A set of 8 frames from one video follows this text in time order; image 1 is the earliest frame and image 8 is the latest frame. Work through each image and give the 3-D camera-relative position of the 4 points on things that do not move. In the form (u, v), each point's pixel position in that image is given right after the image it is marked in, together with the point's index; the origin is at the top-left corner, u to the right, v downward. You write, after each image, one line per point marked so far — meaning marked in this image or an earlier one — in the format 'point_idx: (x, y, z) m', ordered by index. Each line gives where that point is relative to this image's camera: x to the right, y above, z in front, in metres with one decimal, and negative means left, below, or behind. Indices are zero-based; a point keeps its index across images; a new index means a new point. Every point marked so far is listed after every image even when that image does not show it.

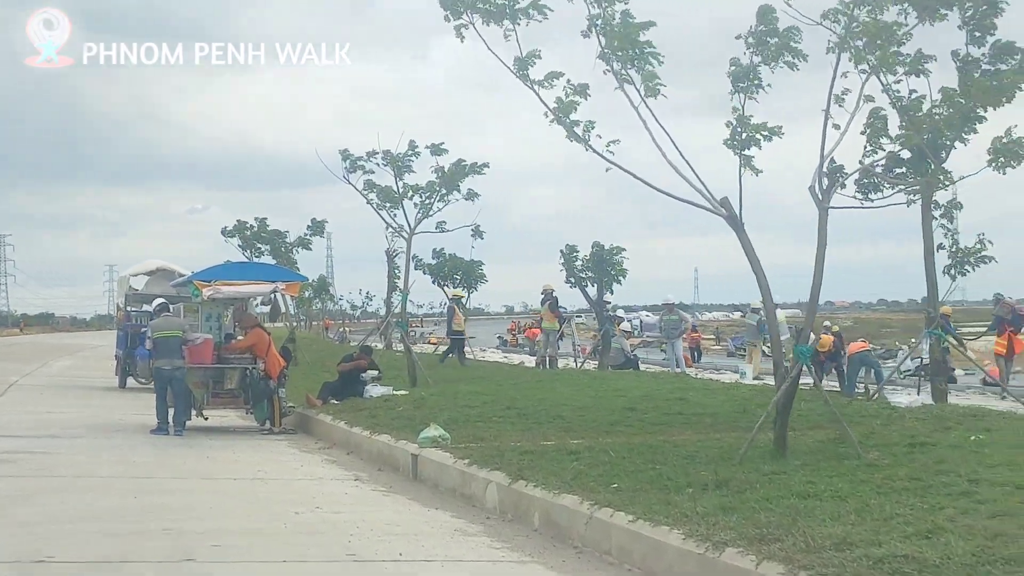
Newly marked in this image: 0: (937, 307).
0: (+6.2, -0.3, +15.9) m
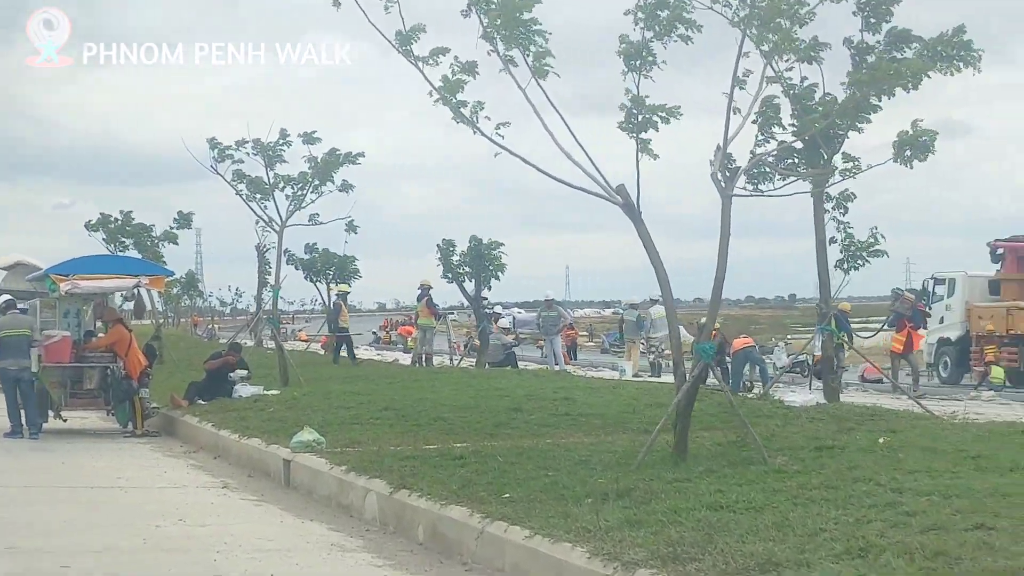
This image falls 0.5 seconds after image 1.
0: (+4.5, -0.2, +15.7) m
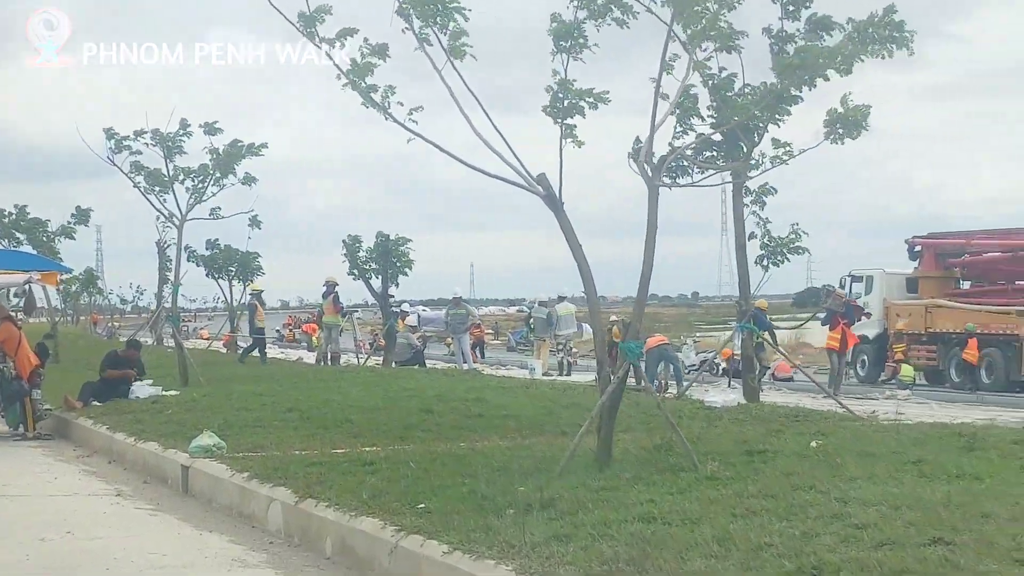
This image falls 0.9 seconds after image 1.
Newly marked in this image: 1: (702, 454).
0: (+3.3, -0.2, +15.4) m
1: (+1.7, -1.5, +9.7) m
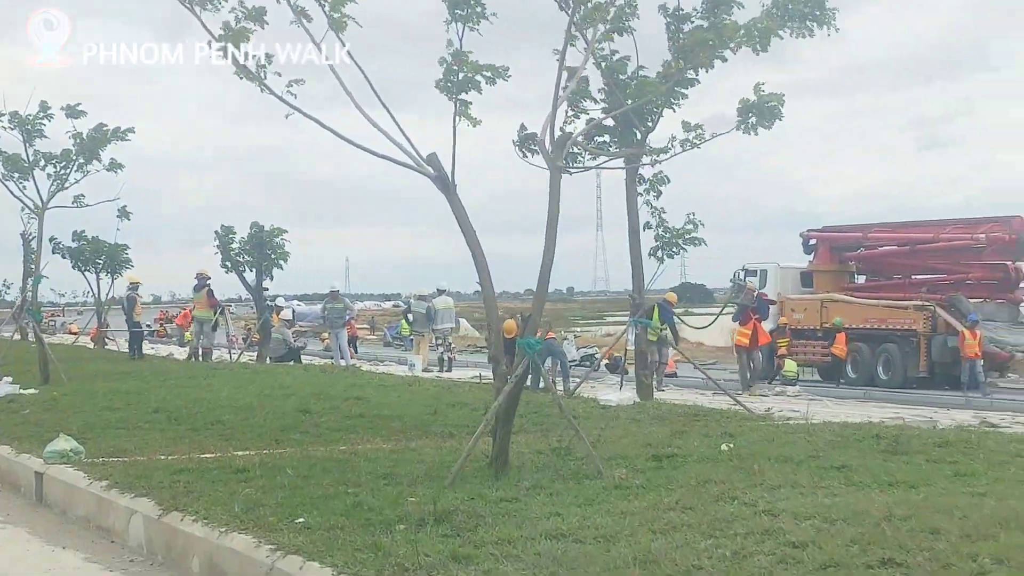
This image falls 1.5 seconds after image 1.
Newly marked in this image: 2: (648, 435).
0: (+1.8, -0.1, +14.9) m
1: (+0.8, -1.4, +9.1) m
2: (+1.3, -1.4, +10.5) m
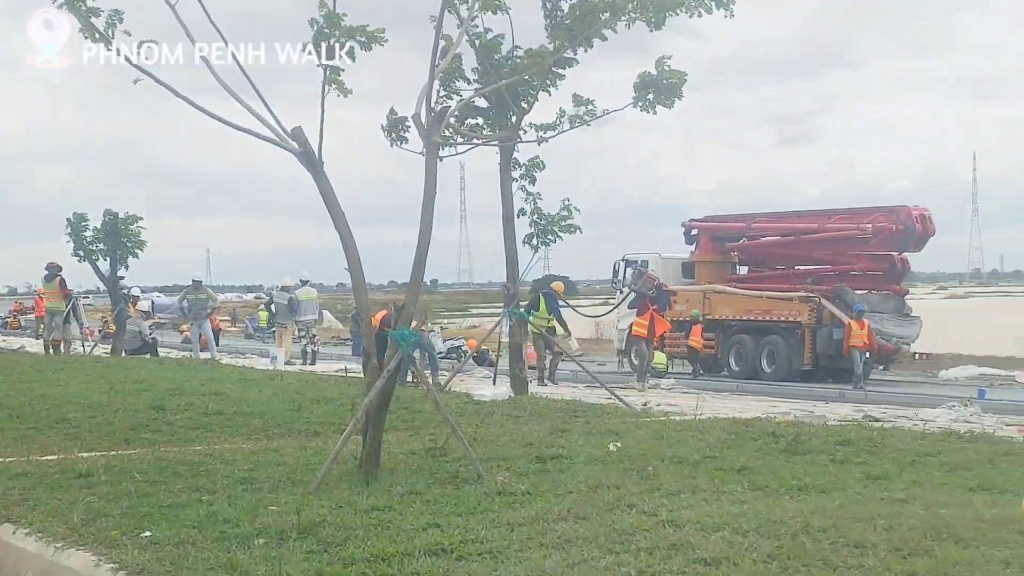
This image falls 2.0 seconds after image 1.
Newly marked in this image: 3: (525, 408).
0: (+0.1, 0.0, +14.3) m
1: (-0.2, -1.3, +8.4) m
2: (+0.1, -1.3, +9.9) m
3: (+0.1, -1.3, +12.3) m
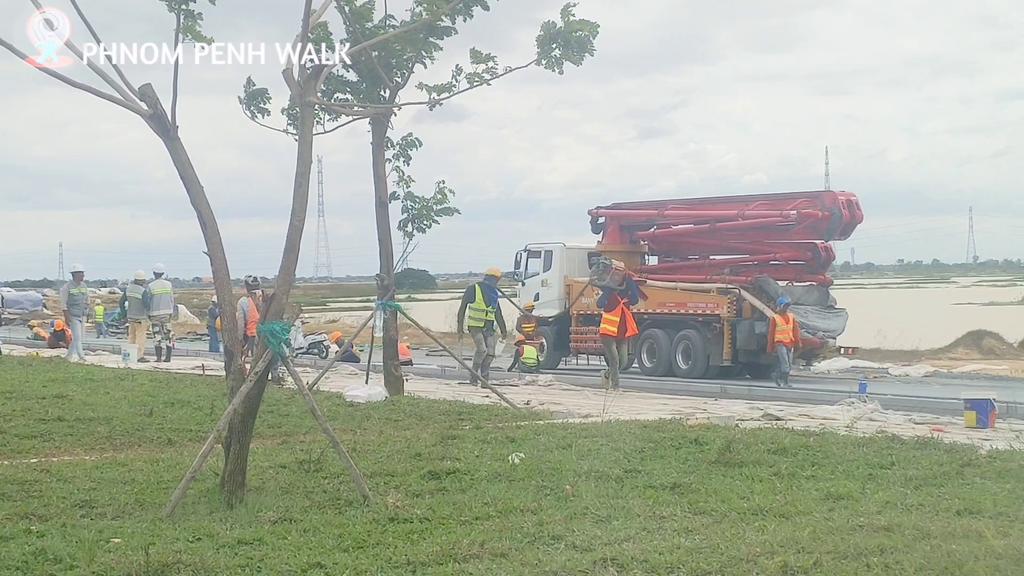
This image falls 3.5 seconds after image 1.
0: (-1.4, +0.1, +13.1) m
1: (-1.0, -1.3, +7.3) m
2: (-0.8, -1.2, +8.8) m
3: (-1.1, -1.2, +11.2) m
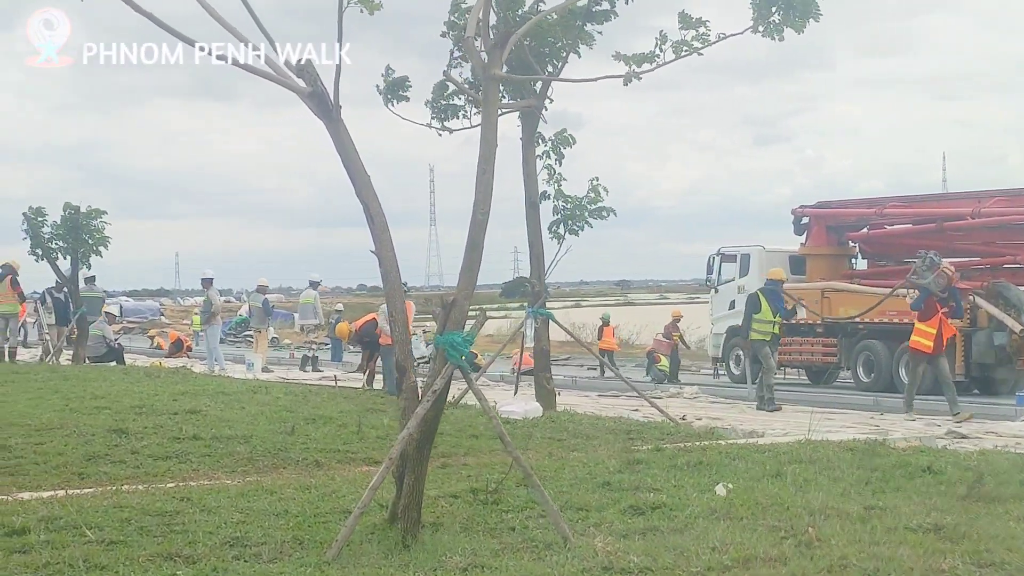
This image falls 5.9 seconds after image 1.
0: (+0.4, 0.0, +12.2) m
1: (+0.3, -1.3, +6.3) m
2: (+0.6, -1.3, +7.8) m
3: (+0.5, -1.3, +10.2) m
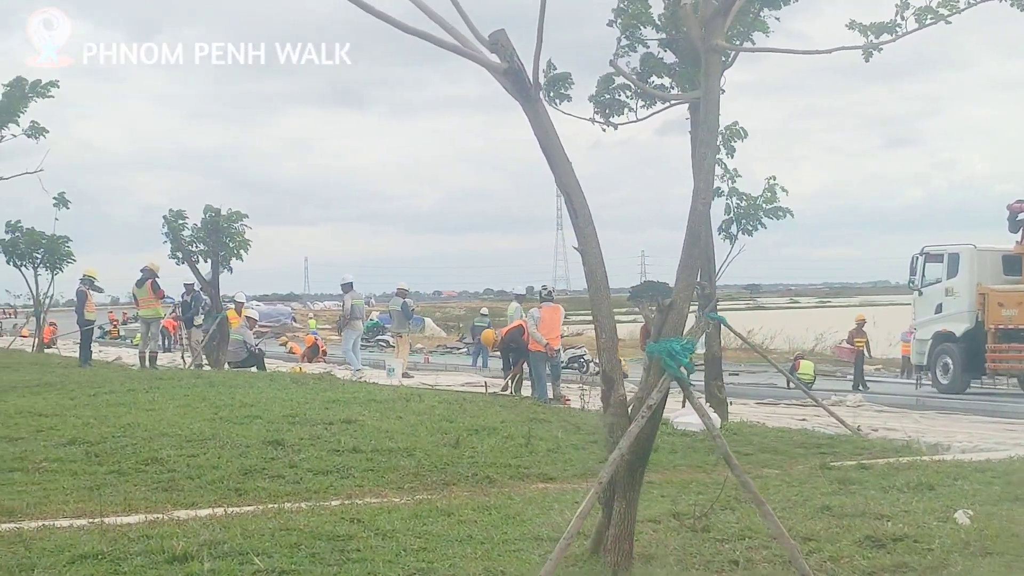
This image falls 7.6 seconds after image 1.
0: (+2.2, 0.0, +11.5) m
1: (+1.4, -1.3, +5.7) m
2: (+1.9, -1.3, +7.2) m
3: (+2.1, -1.3, +9.6) m
